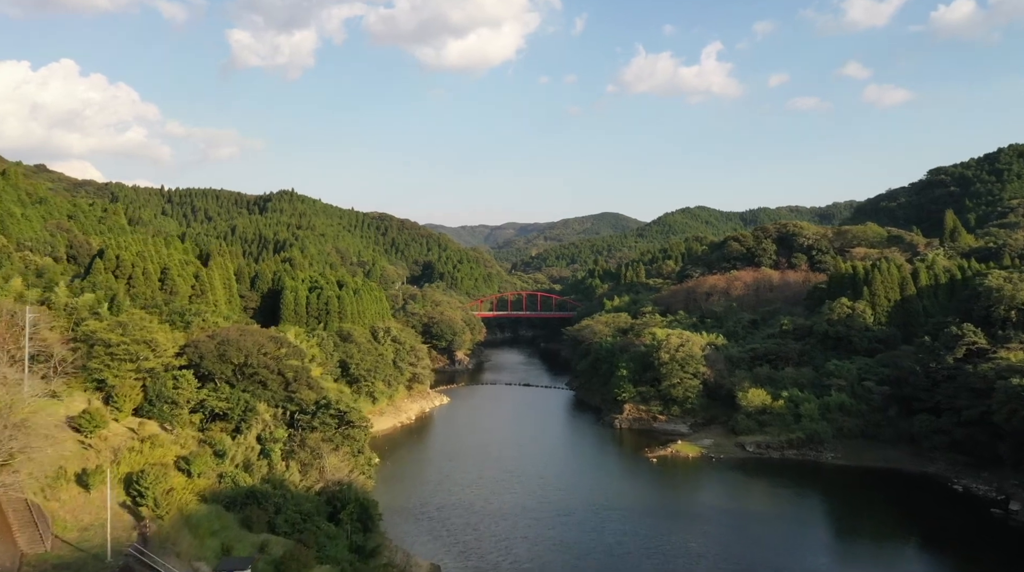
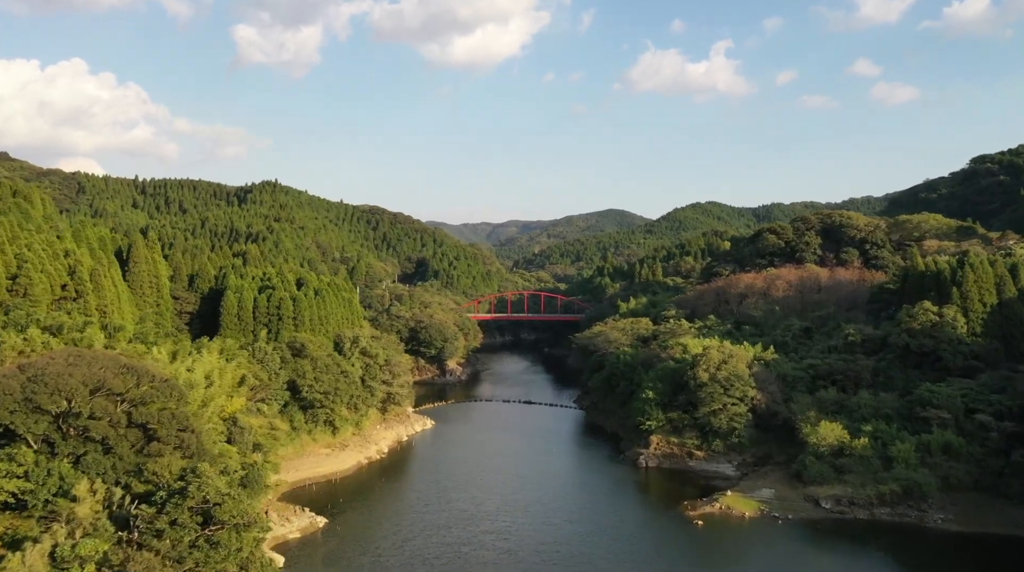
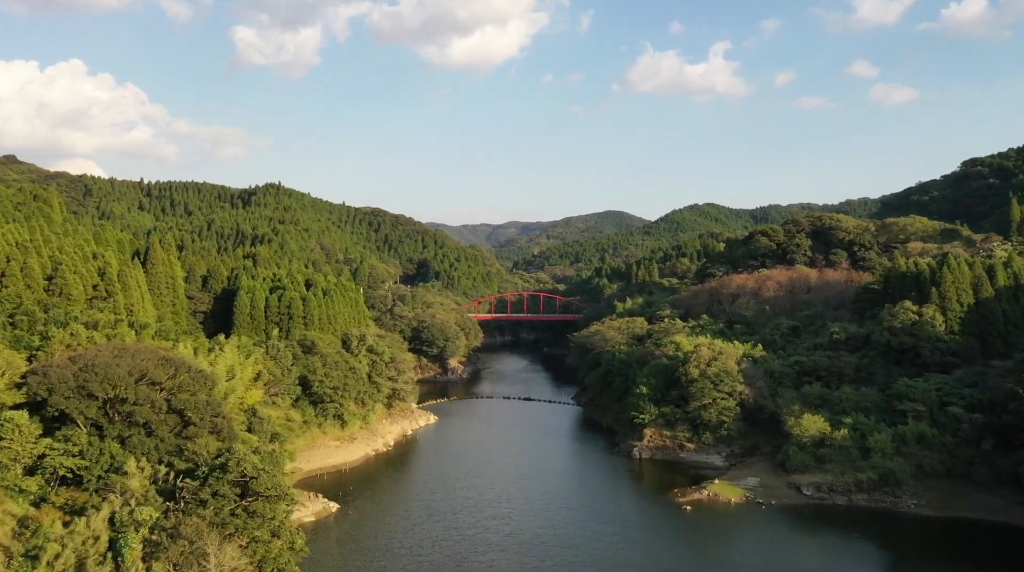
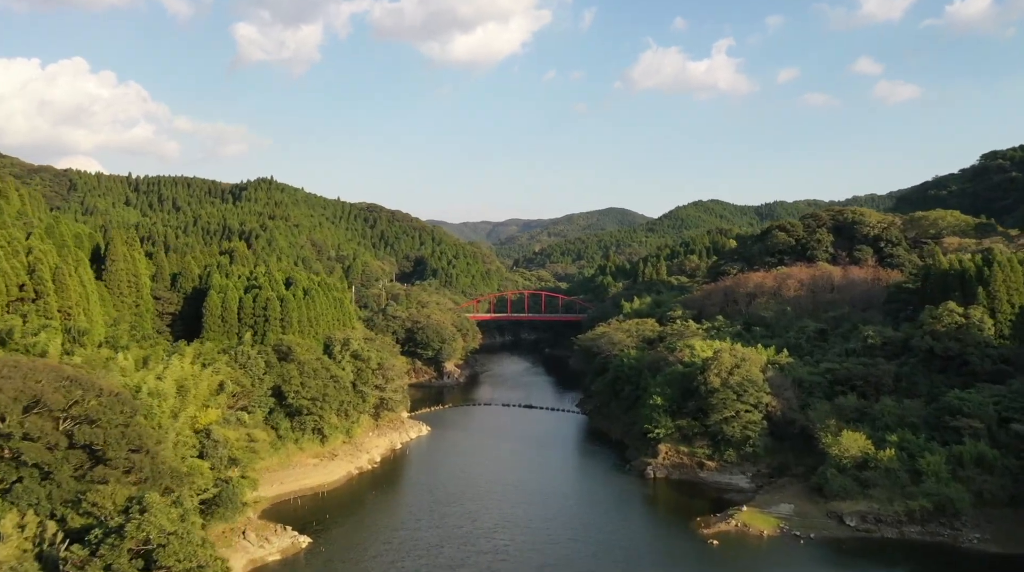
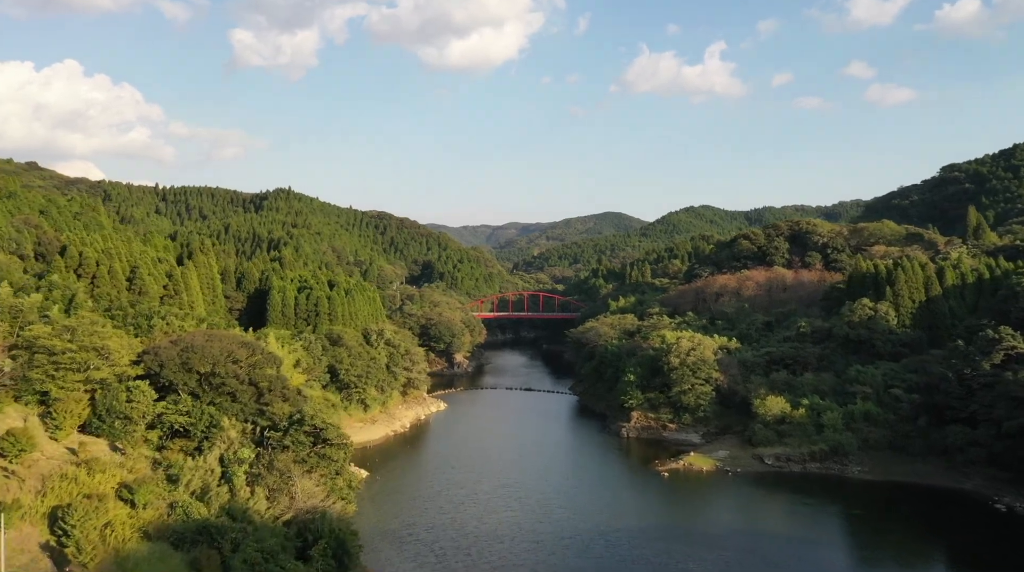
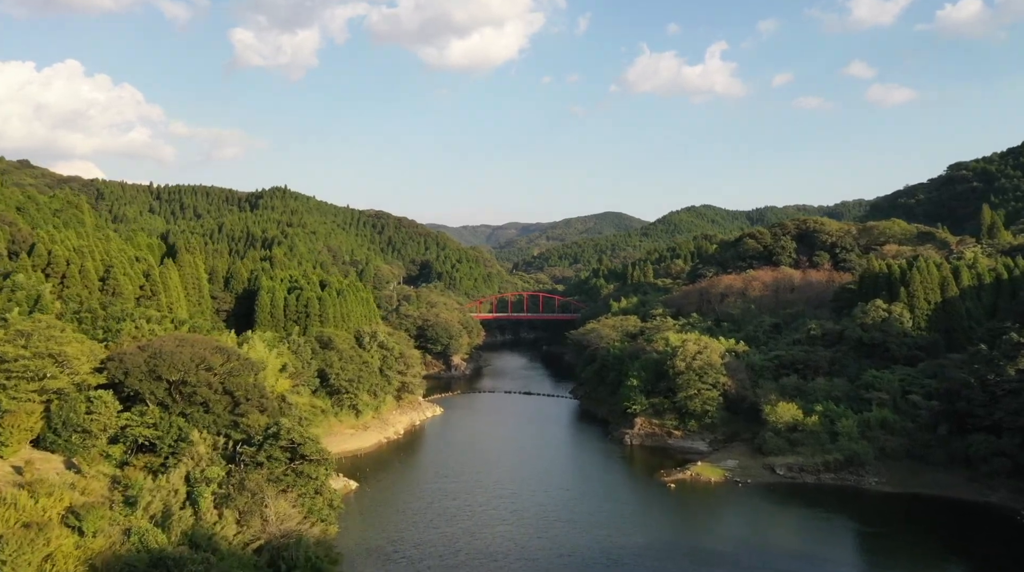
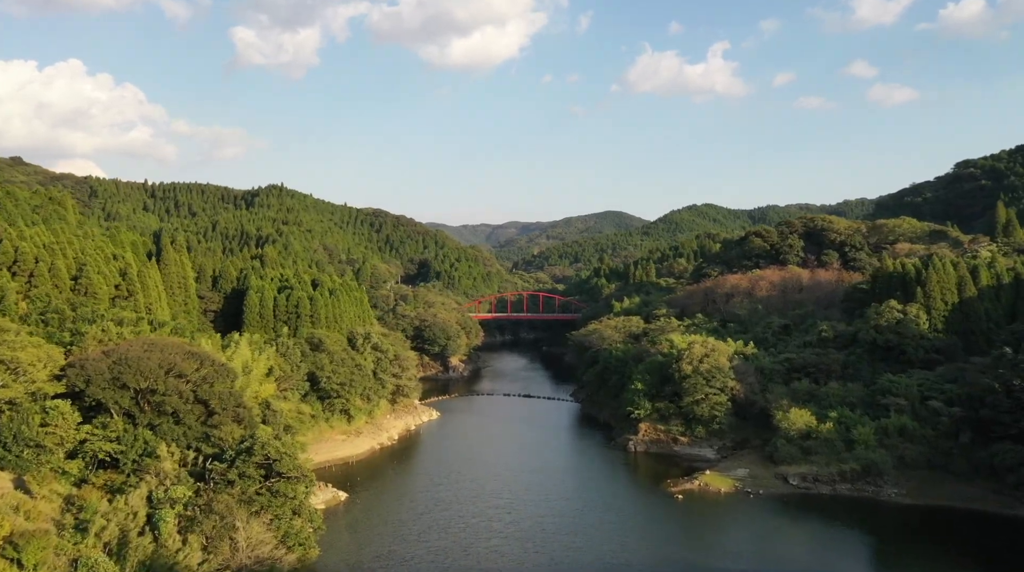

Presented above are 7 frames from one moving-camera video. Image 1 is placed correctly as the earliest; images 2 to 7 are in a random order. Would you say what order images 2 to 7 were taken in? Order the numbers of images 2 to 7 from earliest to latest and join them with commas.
5, 6, 7, 3, 2, 4
